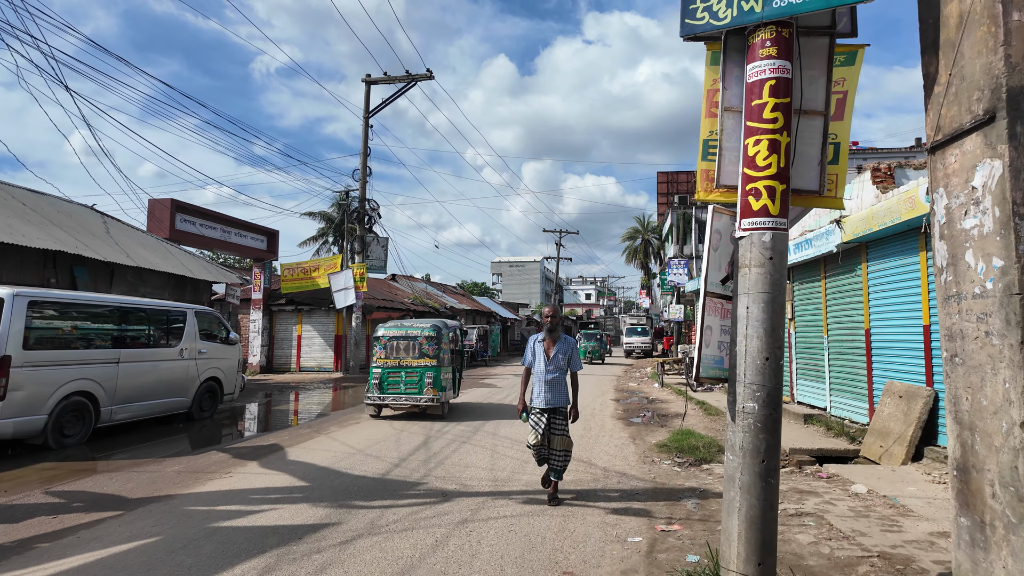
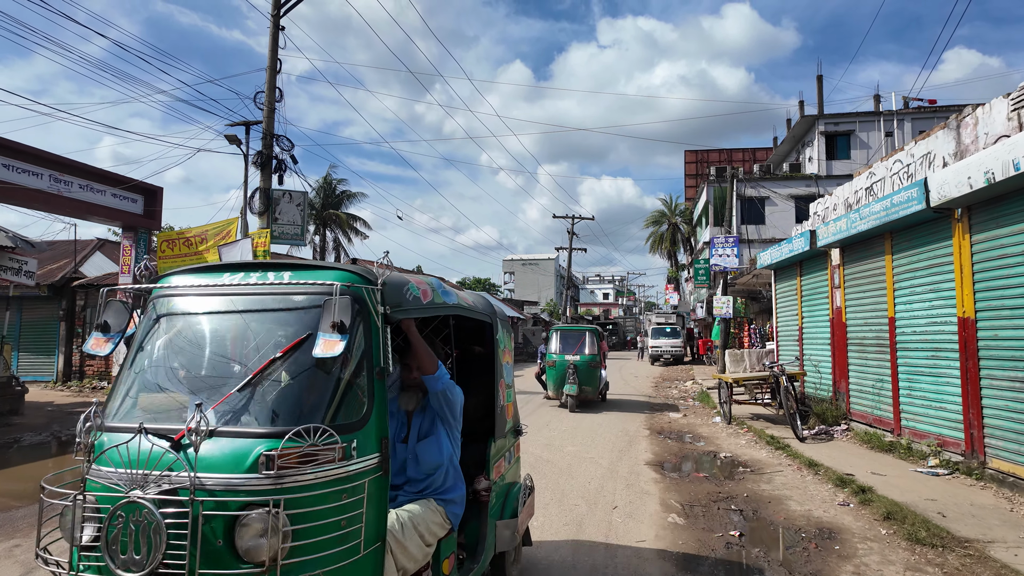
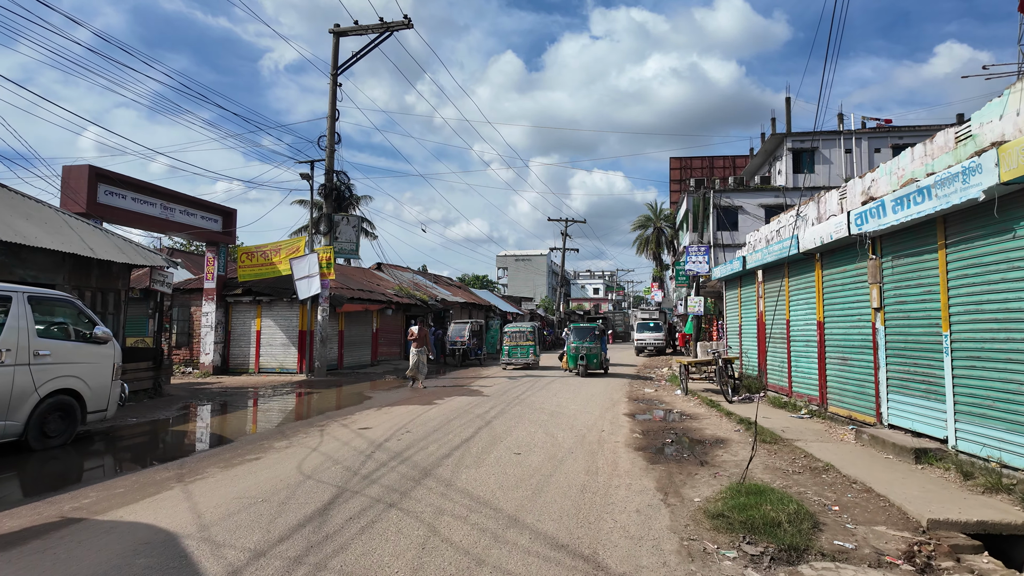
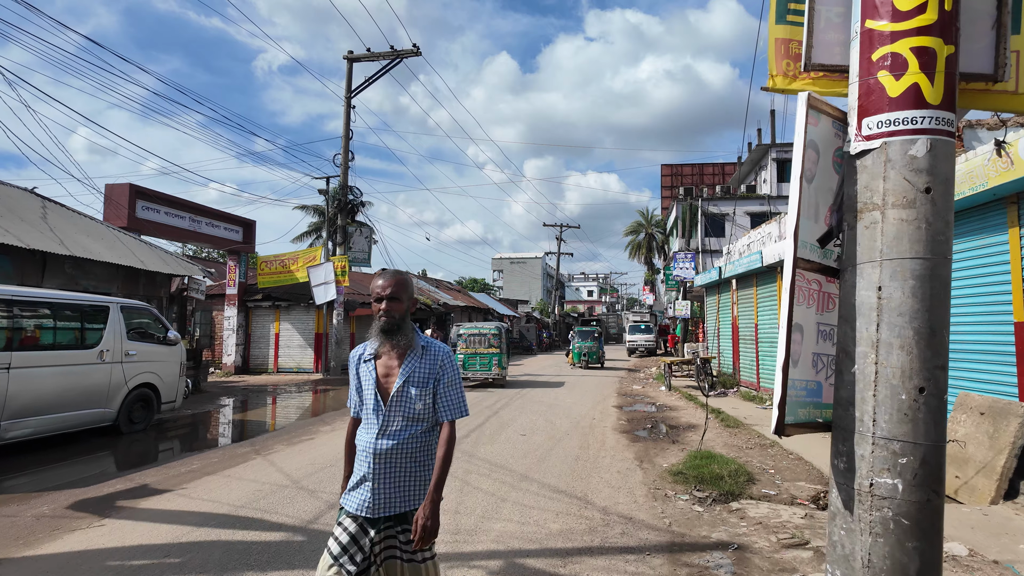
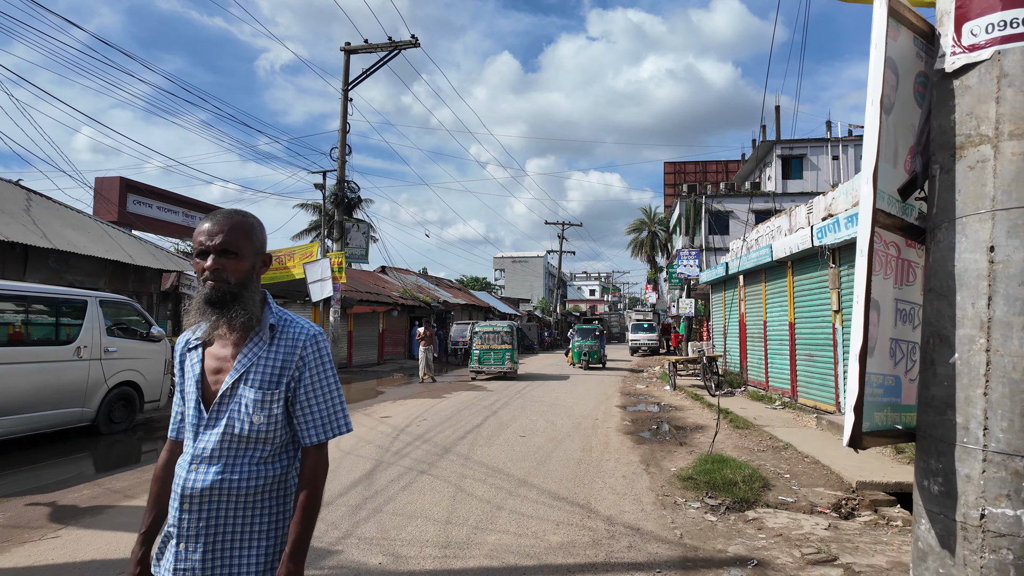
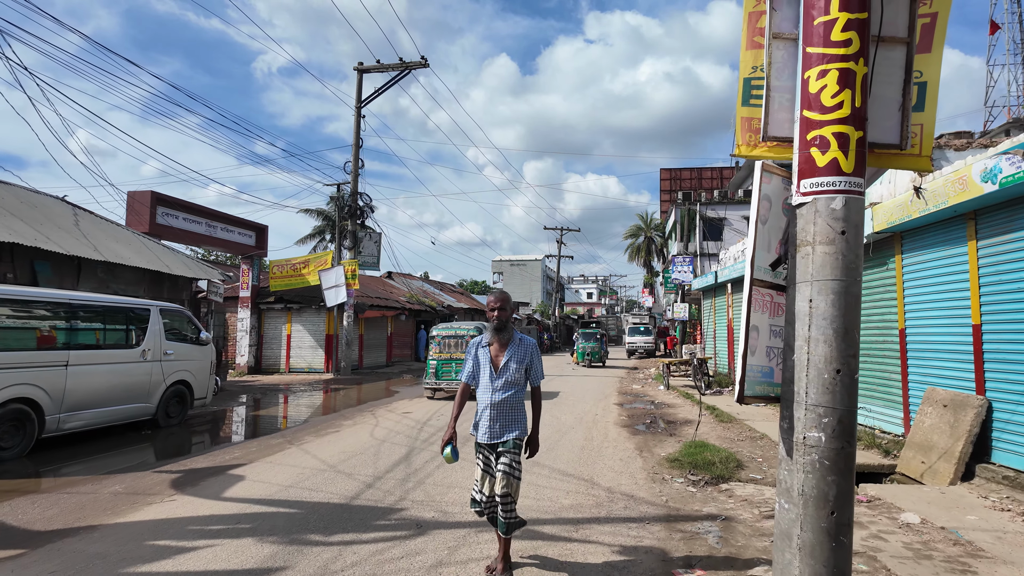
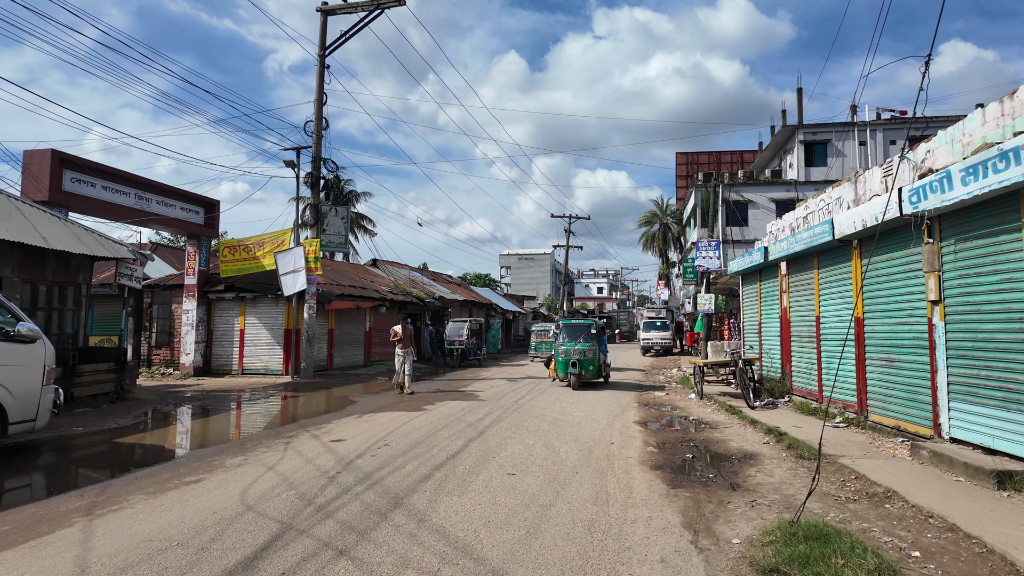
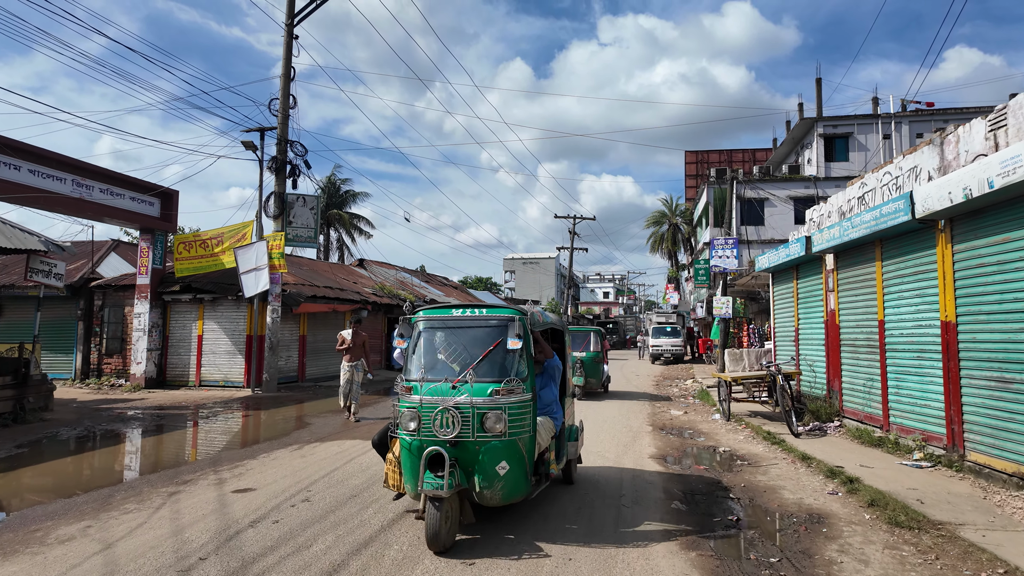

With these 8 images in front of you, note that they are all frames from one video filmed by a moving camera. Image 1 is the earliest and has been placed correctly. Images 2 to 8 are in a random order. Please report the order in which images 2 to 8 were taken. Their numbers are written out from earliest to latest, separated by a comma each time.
6, 4, 5, 3, 7, 8, 2
